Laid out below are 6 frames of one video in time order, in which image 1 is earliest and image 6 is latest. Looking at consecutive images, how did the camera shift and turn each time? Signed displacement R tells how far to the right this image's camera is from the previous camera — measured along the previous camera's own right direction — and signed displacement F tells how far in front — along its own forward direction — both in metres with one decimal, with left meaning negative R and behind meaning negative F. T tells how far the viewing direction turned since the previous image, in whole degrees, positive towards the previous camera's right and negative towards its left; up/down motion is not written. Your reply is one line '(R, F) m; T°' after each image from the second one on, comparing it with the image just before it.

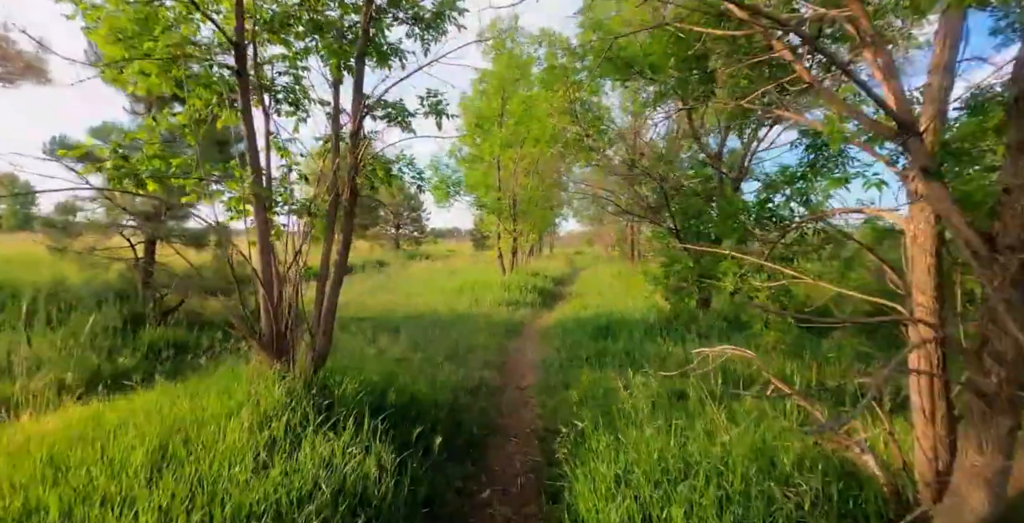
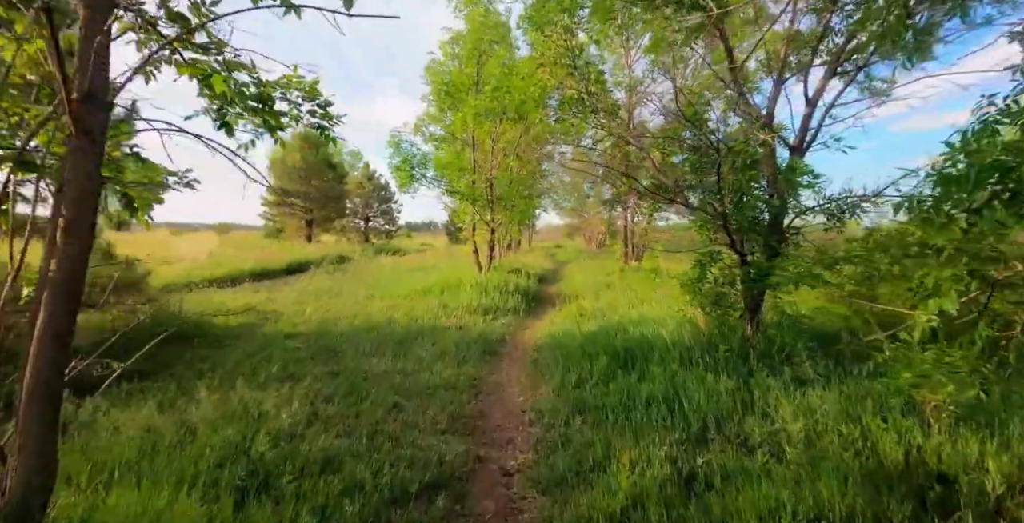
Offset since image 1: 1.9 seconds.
(0.0, +2.7) m; +3°
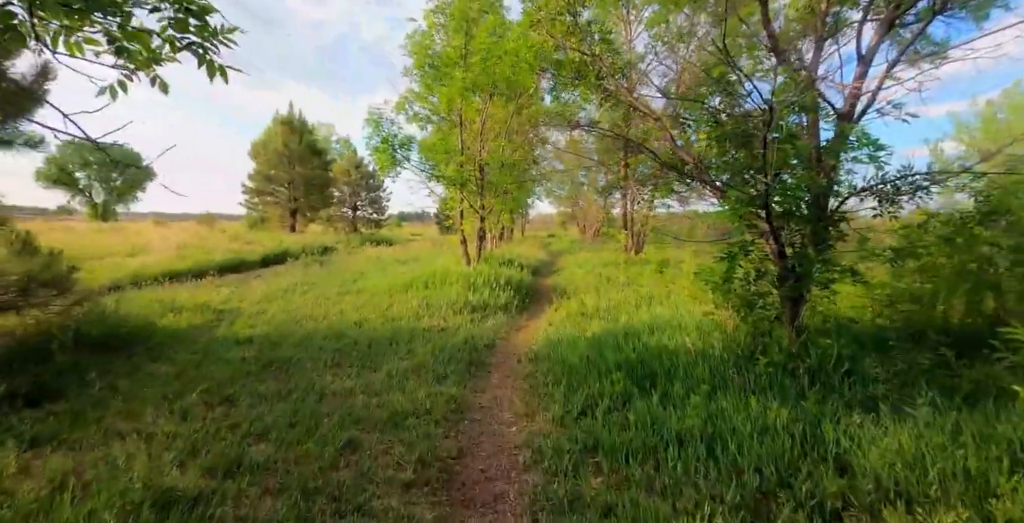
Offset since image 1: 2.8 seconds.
(0.0, +1.2) m; +1°
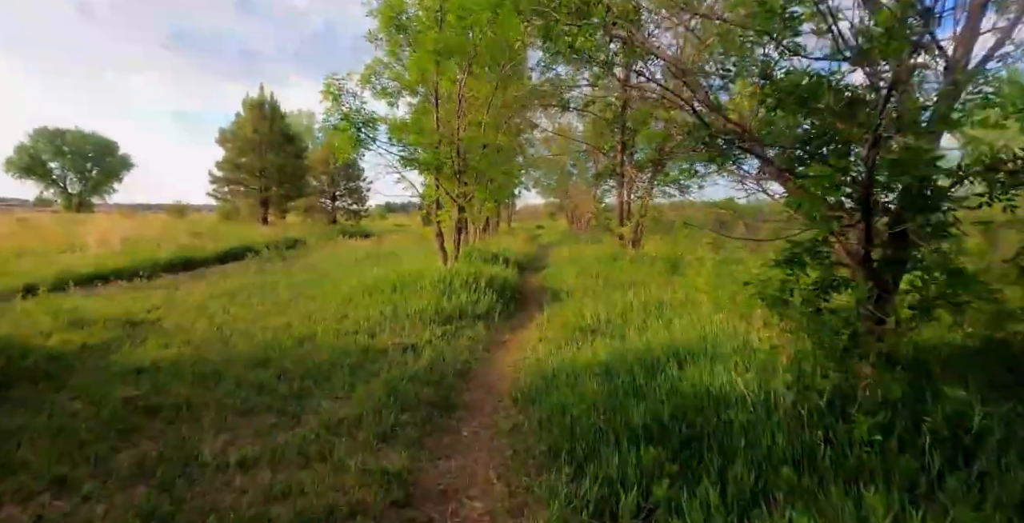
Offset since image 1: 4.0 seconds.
(+0.1, +1.7) m; +1°
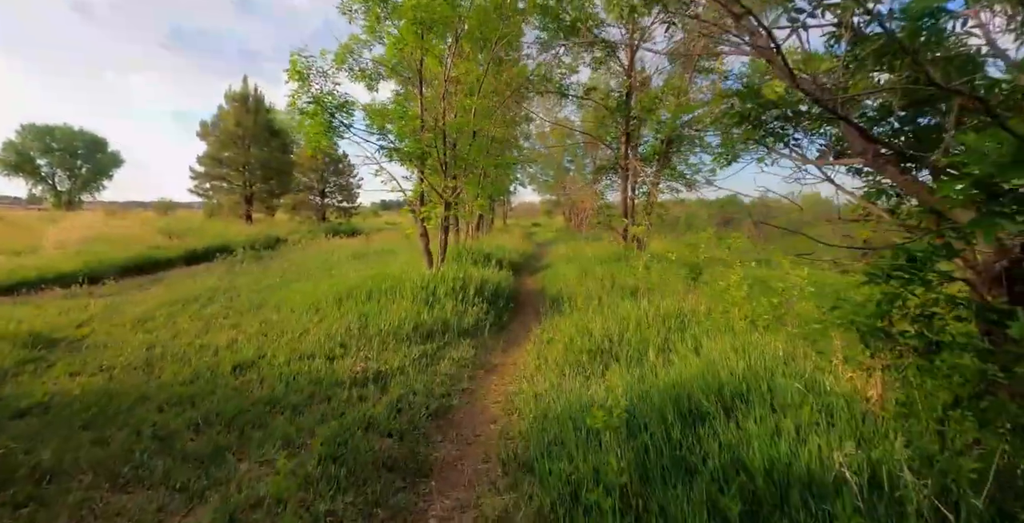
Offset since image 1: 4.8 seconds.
(0.0, +1.2) m; +1°
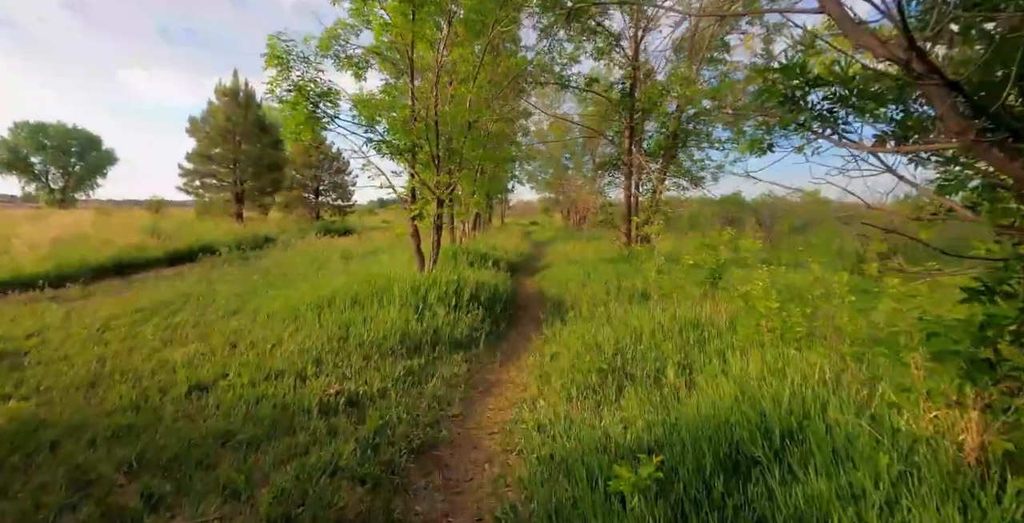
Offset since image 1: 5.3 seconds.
(0.0, +0.7) m; 0°
